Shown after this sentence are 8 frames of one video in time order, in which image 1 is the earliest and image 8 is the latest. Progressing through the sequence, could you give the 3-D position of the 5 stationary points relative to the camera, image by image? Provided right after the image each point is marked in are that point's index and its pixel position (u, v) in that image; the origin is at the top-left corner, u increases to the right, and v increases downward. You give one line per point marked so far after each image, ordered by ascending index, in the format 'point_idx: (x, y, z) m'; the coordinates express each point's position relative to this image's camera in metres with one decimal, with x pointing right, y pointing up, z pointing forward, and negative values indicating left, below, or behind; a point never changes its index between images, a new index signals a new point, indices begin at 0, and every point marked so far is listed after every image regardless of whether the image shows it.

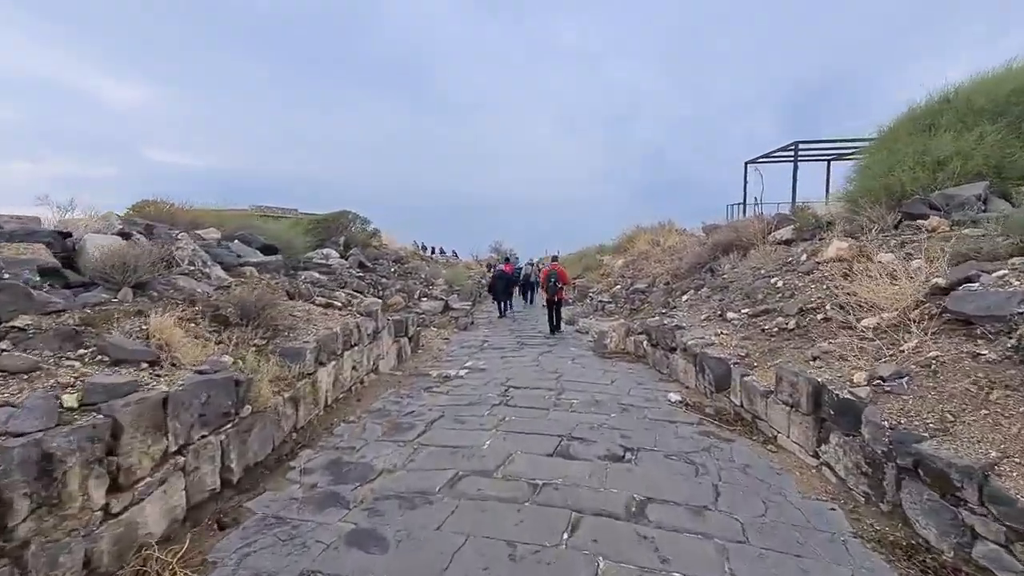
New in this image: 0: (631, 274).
0: (+3.2, +0.4, +13.3) m
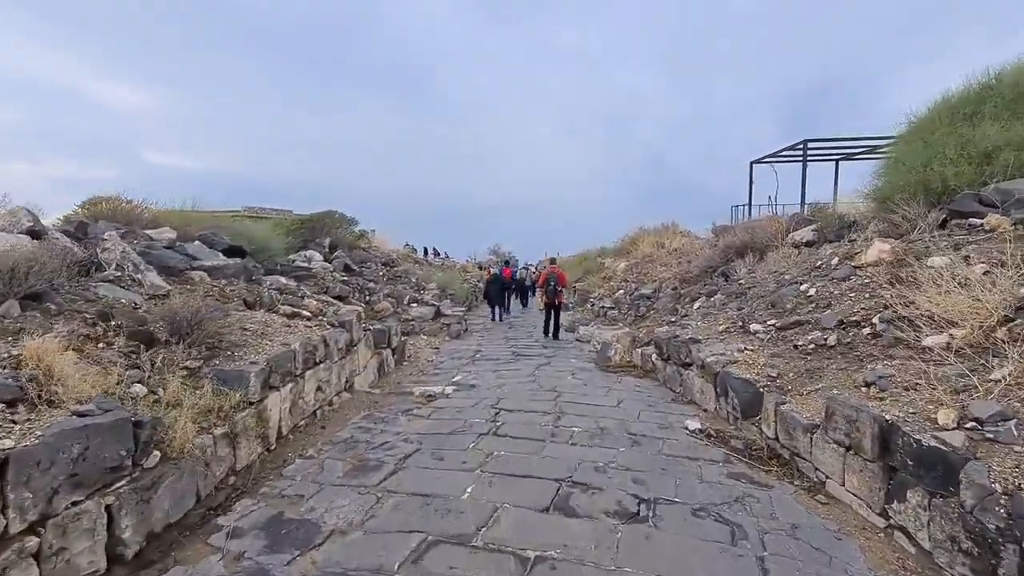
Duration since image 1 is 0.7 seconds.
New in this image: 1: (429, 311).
0: (+3.1, +0.3, +12.5) m
1: (-1.9, -0.5, +11.8) m
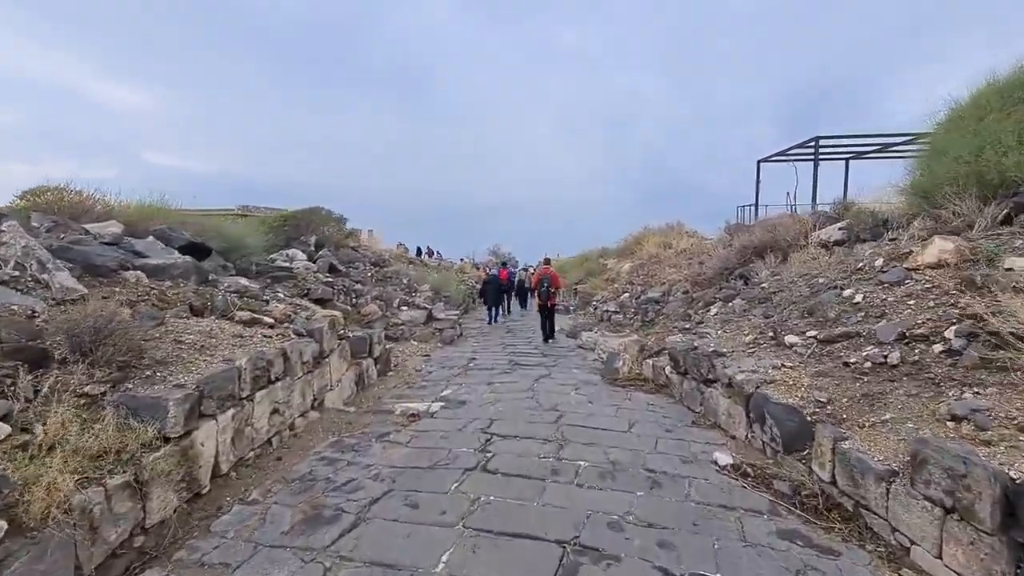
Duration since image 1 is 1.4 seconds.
0: (+3.0, +0.2, +11.7) m
1: (-2.0, -0.6, +11.0) m
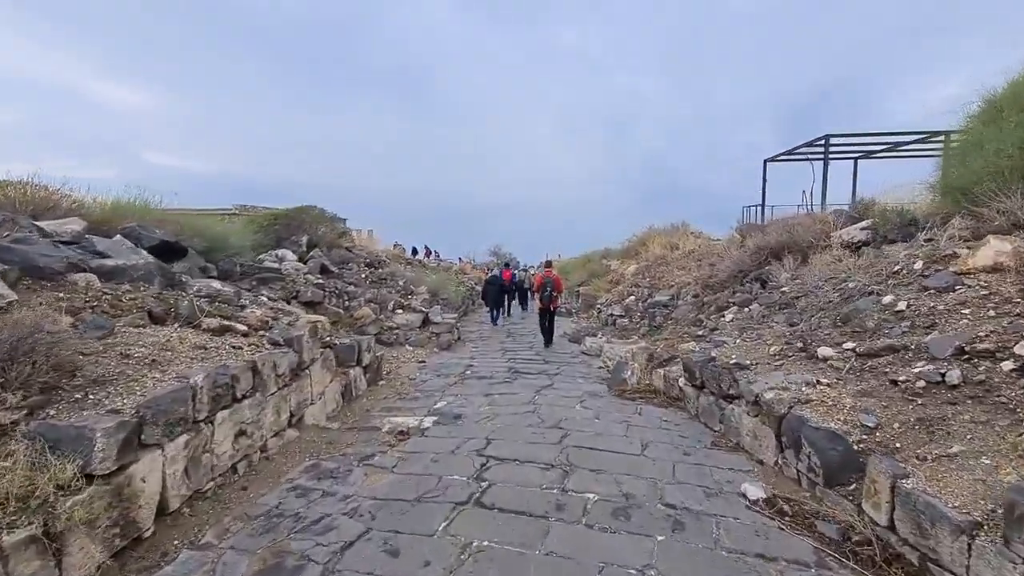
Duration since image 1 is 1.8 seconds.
0: (+3.0, +0.1, +11.2) m
1: (-2.0, -0.6, +10.5) m
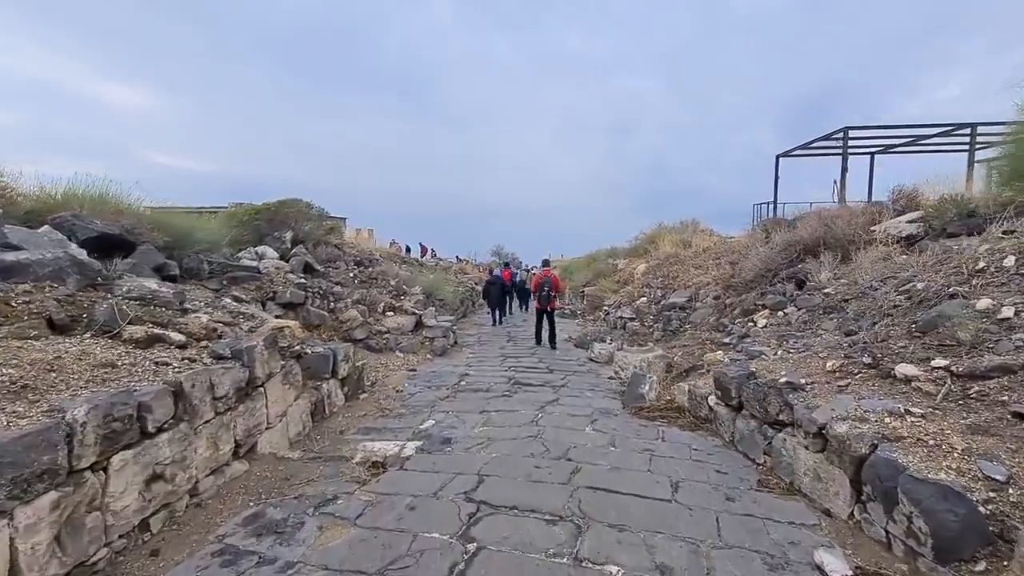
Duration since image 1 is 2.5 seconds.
0: (+3.1, +0.1, +10.3) m
1: (-2.0, -0.6, +9.6) m
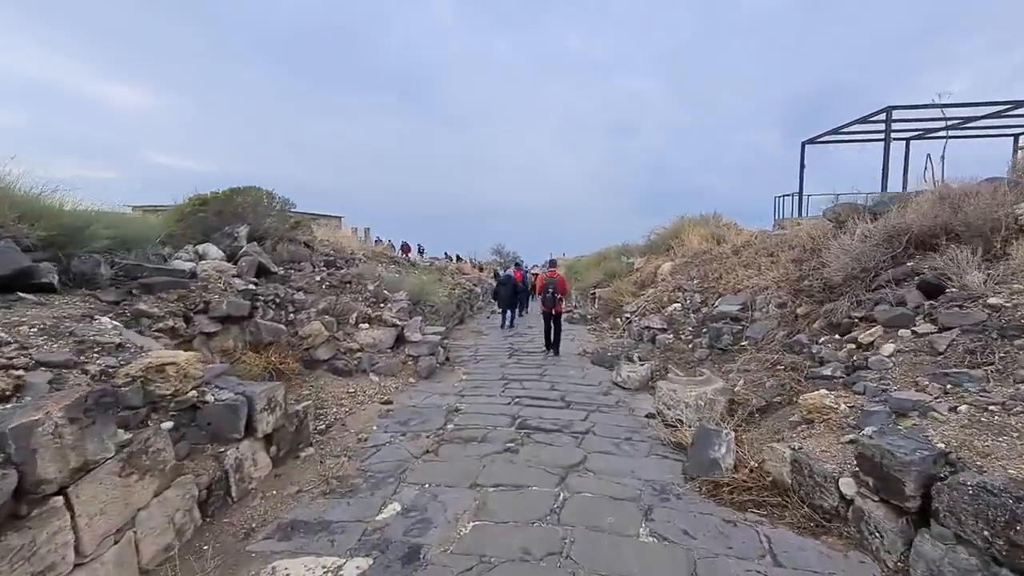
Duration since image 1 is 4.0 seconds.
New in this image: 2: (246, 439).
0: (+3.1, +0.1, +8.5) m
1: (-1.9, -0.7, +7.8) m
2: (-1.9, -1.1, +3.7) m
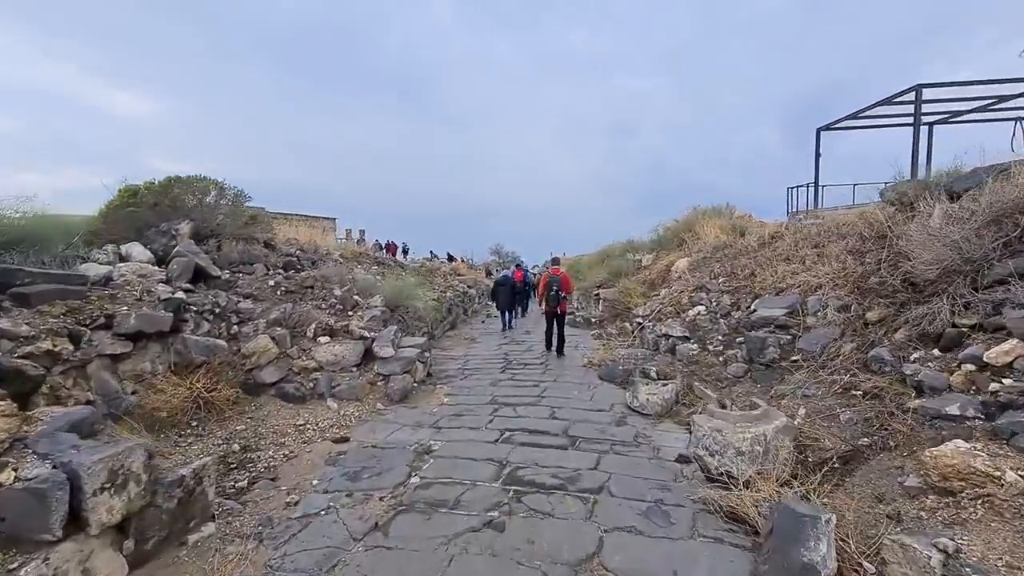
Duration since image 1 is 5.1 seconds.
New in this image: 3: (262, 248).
0: (+3.0, +0.1, +7.1) m
1: (-2.0, -0.8, +6.4) m
2: (-2.0, -1.2, +2.3) m
3: (-3.9, +0.6, +7.9) m
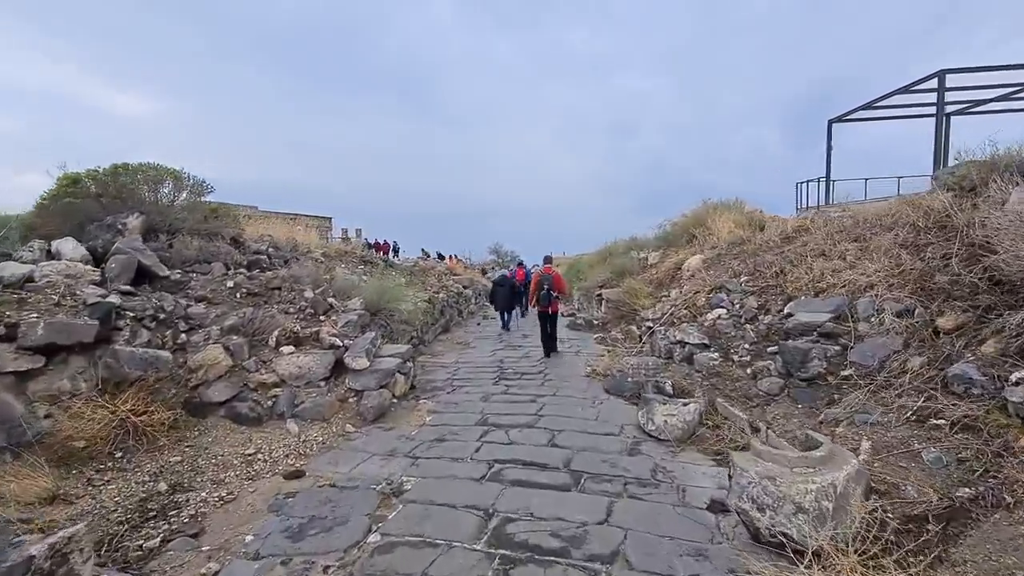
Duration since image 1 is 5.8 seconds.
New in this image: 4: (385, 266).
0: (+2.9, +0.1, +6.3) m
1: (-2.1, -0.8, +5.6) m
2: (-2.1, -1.2, +1.5) m
3: (-4.0, +0.6, +7.1) m
4: (-2.9, +0.5, +11.8) m
